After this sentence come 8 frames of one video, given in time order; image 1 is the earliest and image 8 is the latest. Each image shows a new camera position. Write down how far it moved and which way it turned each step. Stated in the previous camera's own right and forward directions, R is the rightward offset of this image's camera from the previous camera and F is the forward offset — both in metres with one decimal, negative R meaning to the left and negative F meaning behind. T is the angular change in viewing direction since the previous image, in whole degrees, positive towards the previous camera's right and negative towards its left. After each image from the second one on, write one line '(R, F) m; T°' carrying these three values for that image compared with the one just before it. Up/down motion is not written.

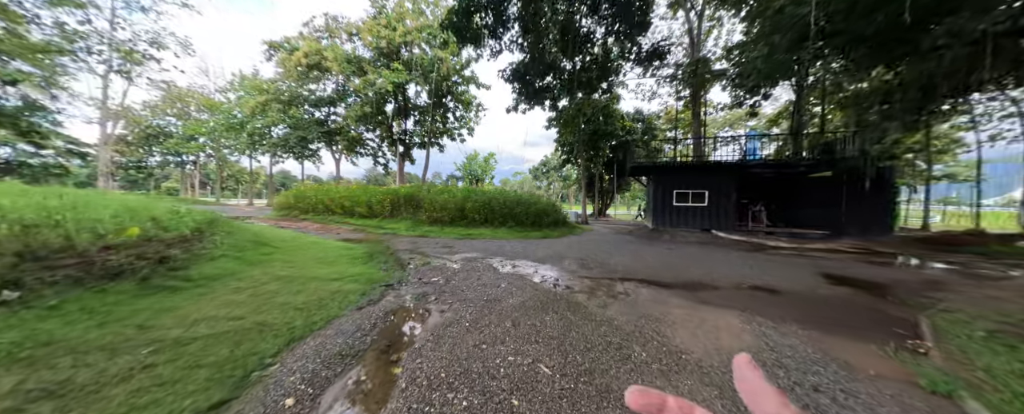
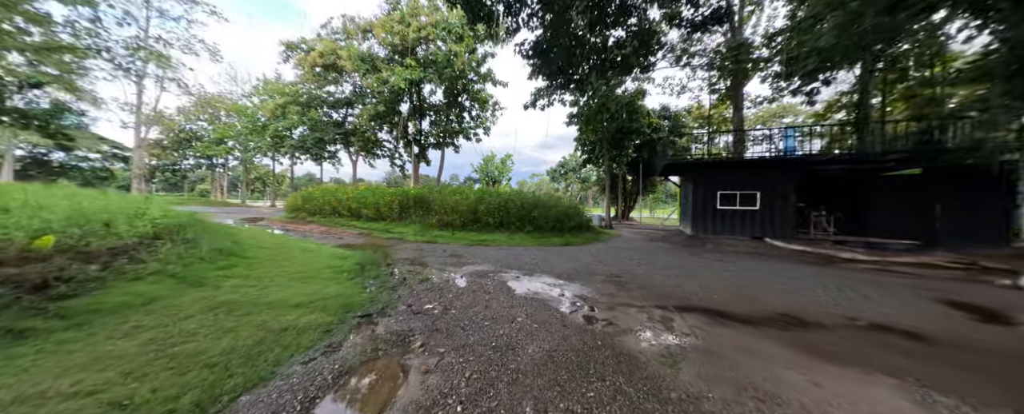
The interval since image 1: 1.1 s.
(0.0, +1.1) m; -4°
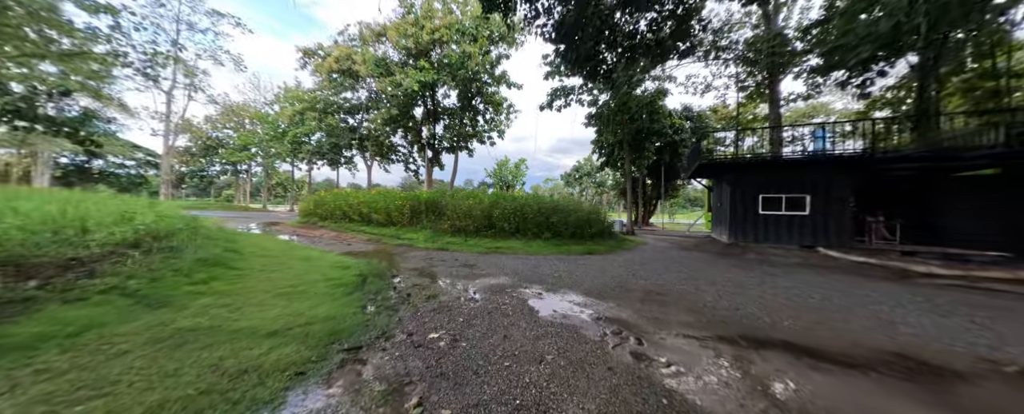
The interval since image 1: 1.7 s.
(-0.1, +0.7) m; -3°
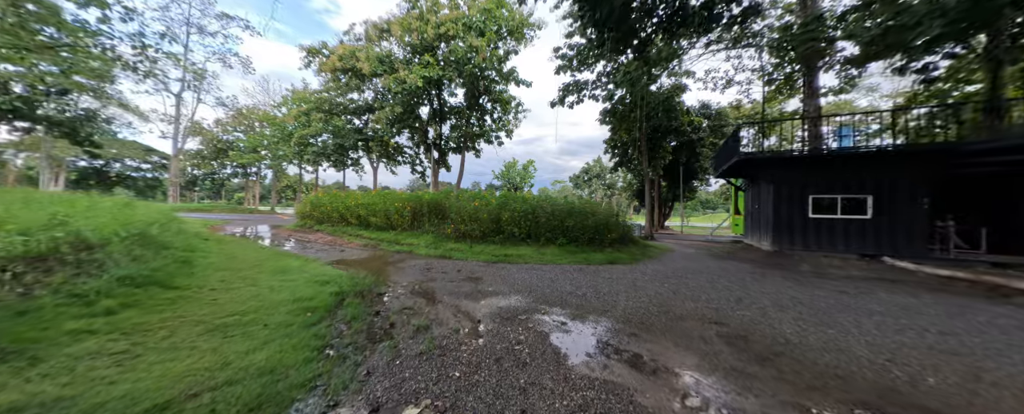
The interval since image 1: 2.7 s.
(-0.1, +0.9) m; -2°
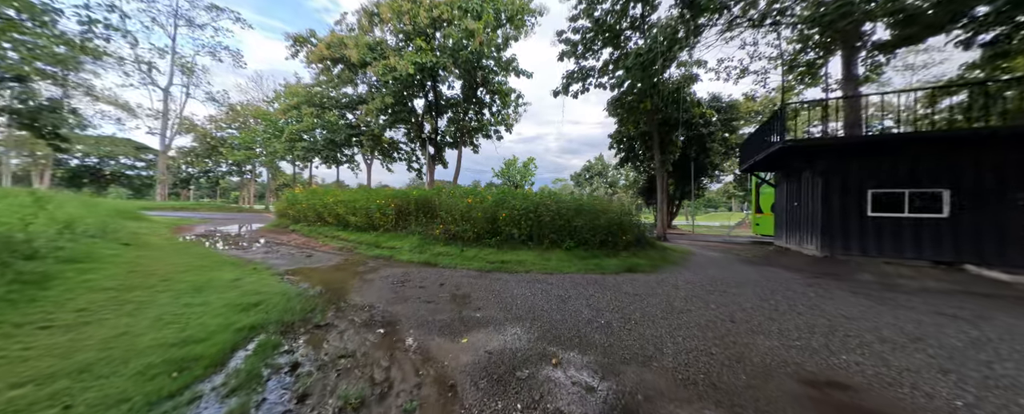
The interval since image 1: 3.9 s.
(0.0, +1.2) m; 0°
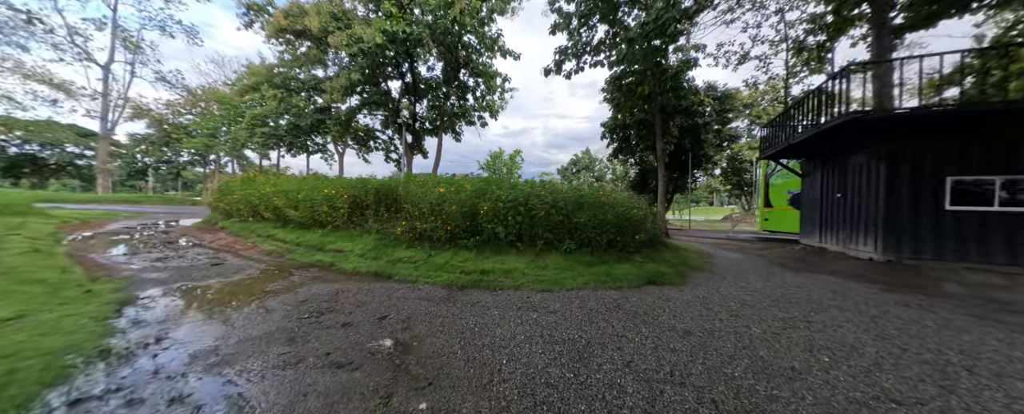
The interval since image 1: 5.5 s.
(+0.1, +1.6) m; +3°
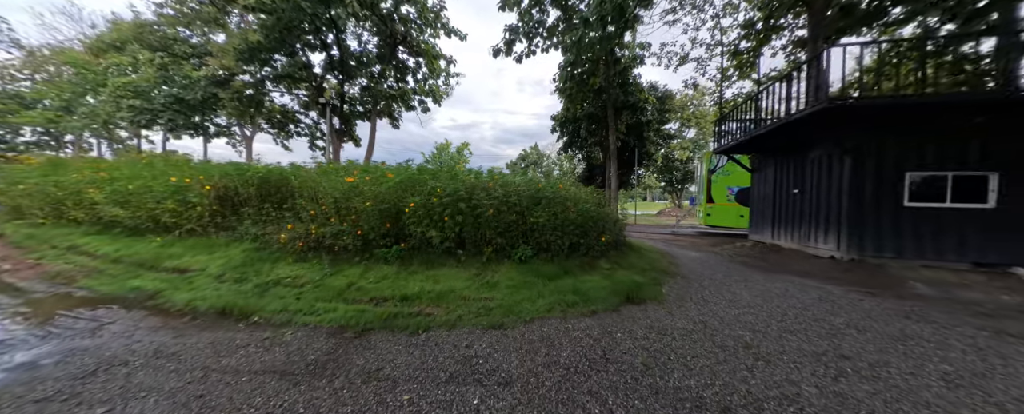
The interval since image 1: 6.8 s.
(+0.2, +1.3) m; +10°
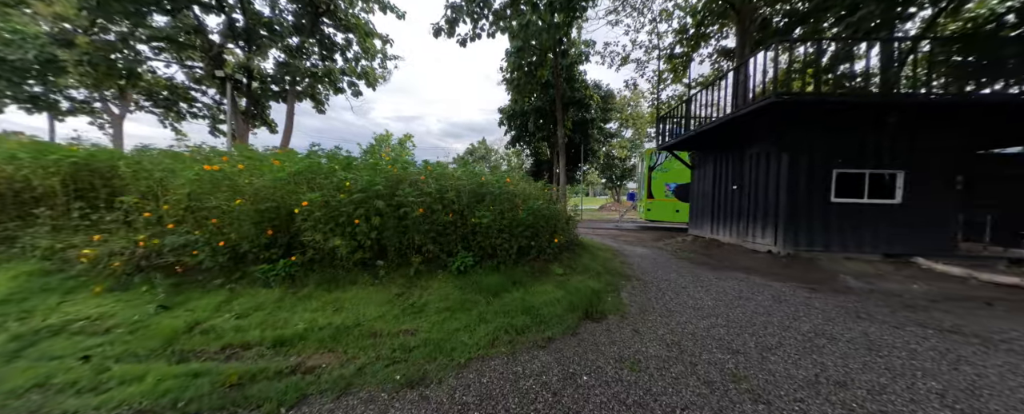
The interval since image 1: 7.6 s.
(+0.2, +0.8) m; +10°
